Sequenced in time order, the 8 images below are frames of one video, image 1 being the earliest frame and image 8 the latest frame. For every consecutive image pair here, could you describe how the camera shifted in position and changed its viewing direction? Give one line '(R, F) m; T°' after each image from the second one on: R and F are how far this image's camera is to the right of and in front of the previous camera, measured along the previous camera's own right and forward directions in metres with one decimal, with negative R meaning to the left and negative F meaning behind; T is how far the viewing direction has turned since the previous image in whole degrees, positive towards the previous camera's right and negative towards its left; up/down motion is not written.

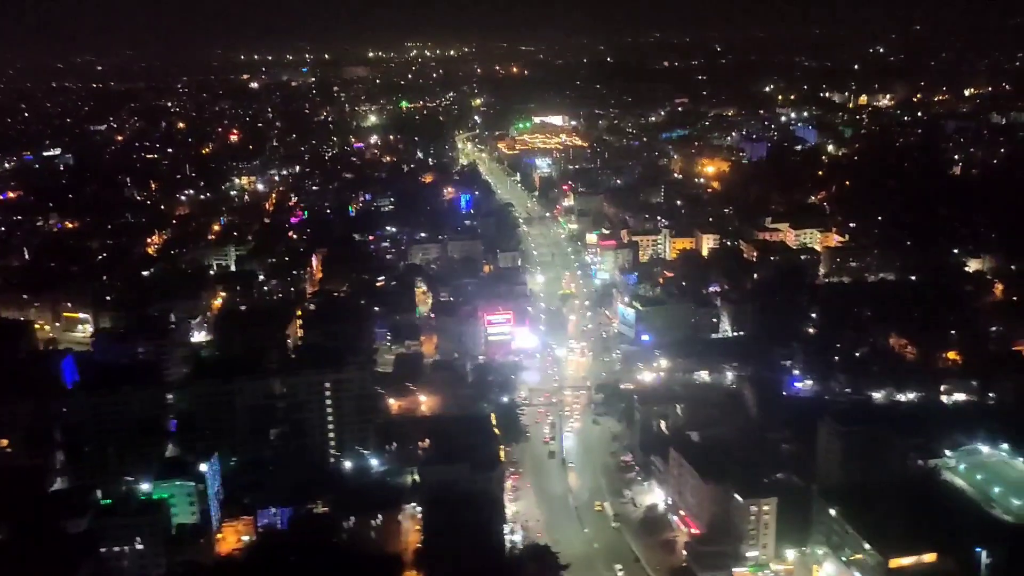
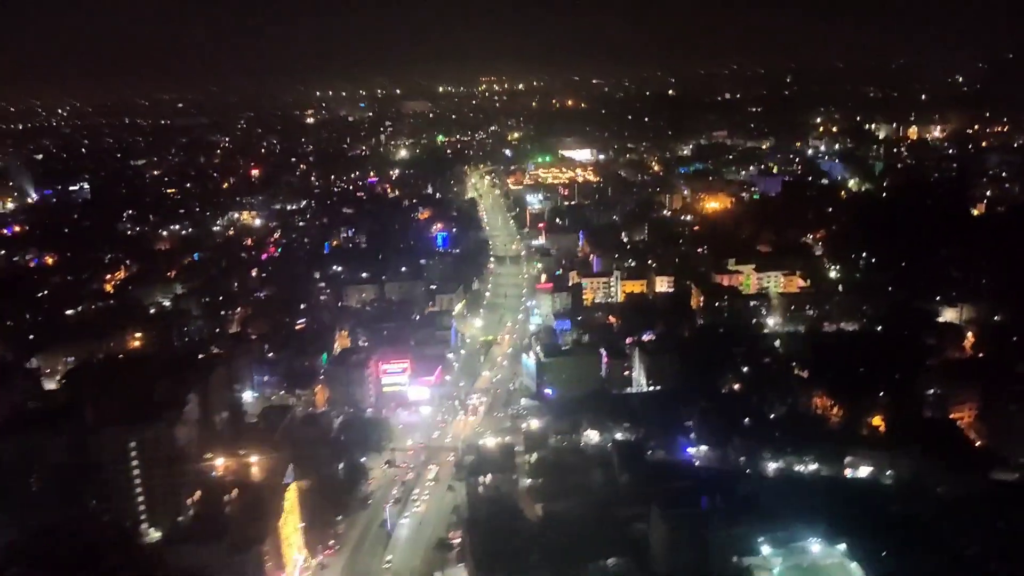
(+0.8, +0.3) m; -5°
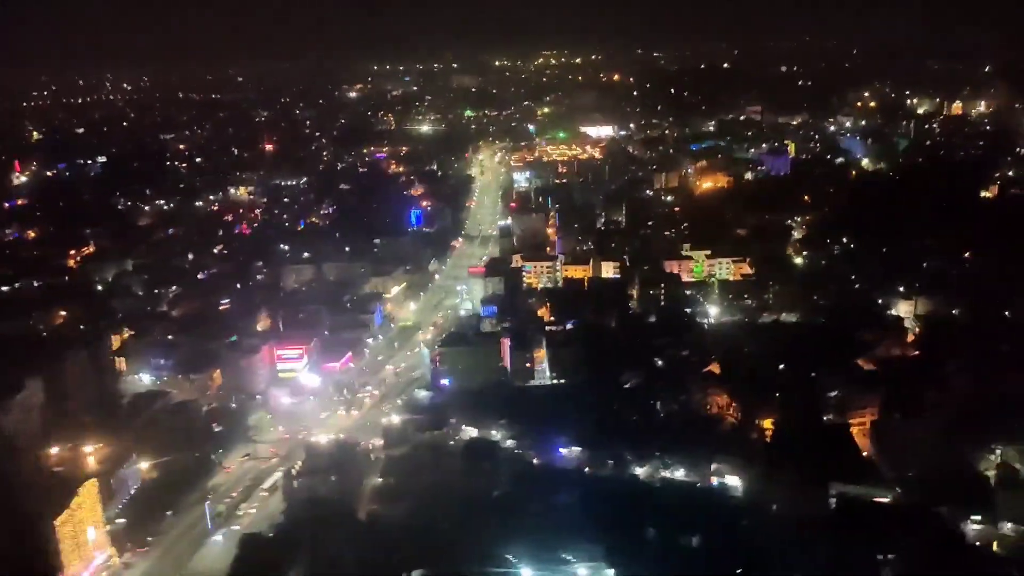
(+0.7, +0.2) m; -4°
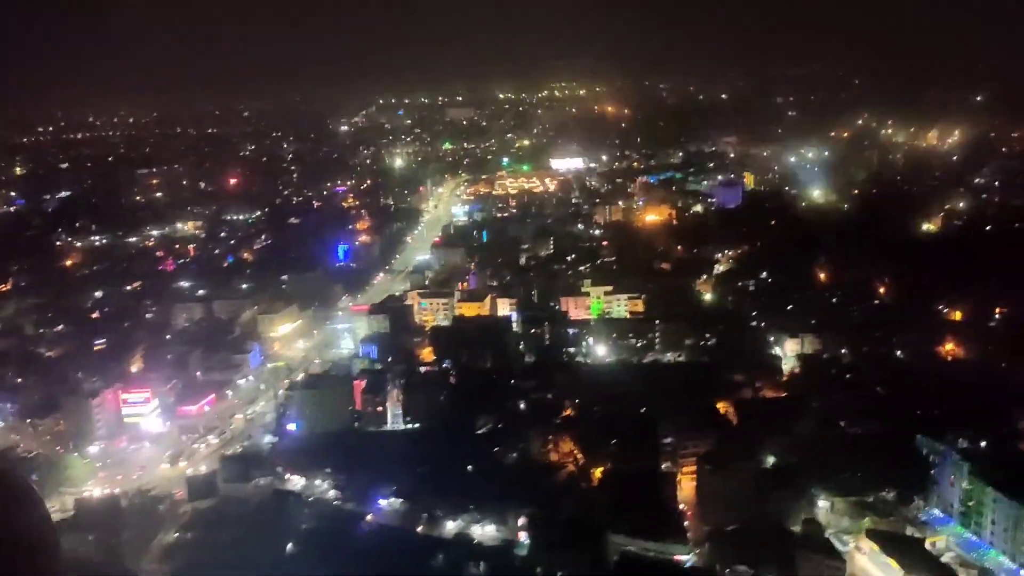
(+0.7, +0.1) m; -1°
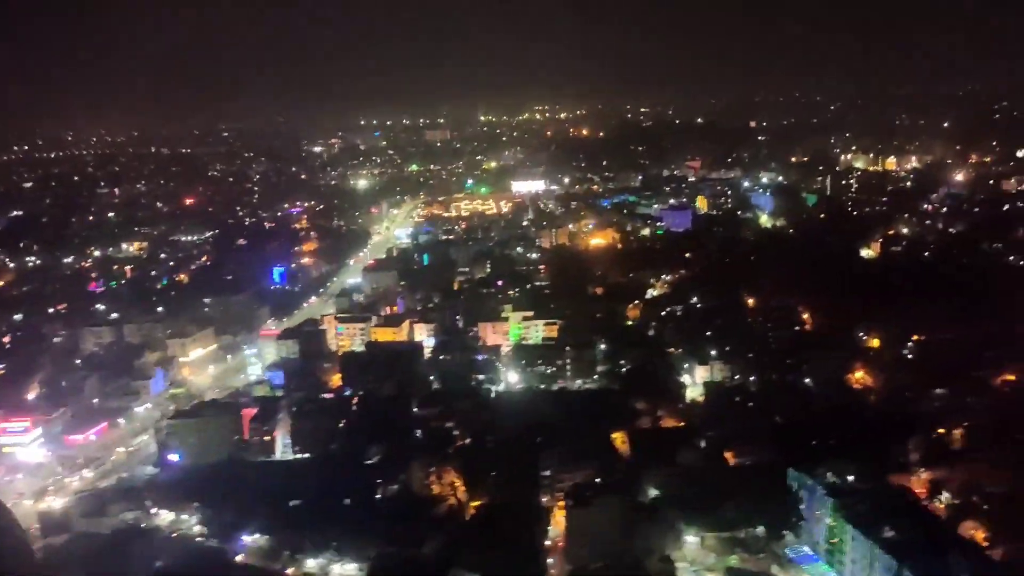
(+0.4, +0.1) m; +1°
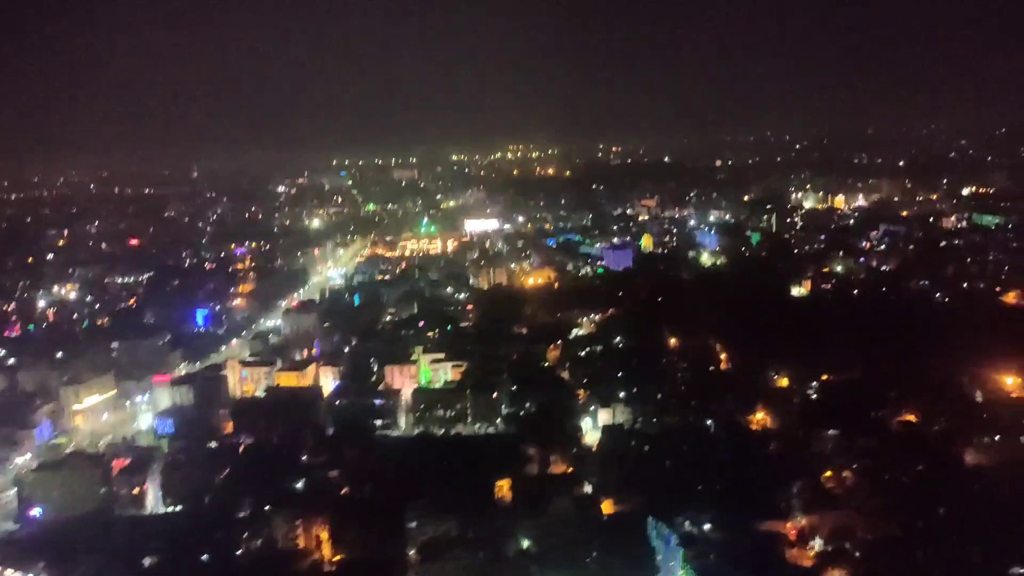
(+0.4, +0.1) m; +2°
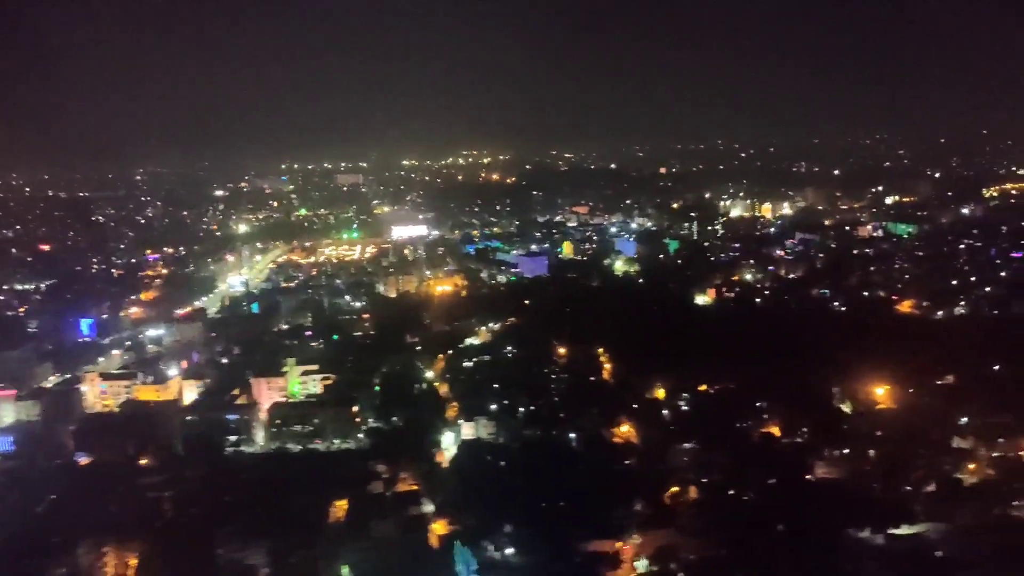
(+0.4, +0.1) m; +3°
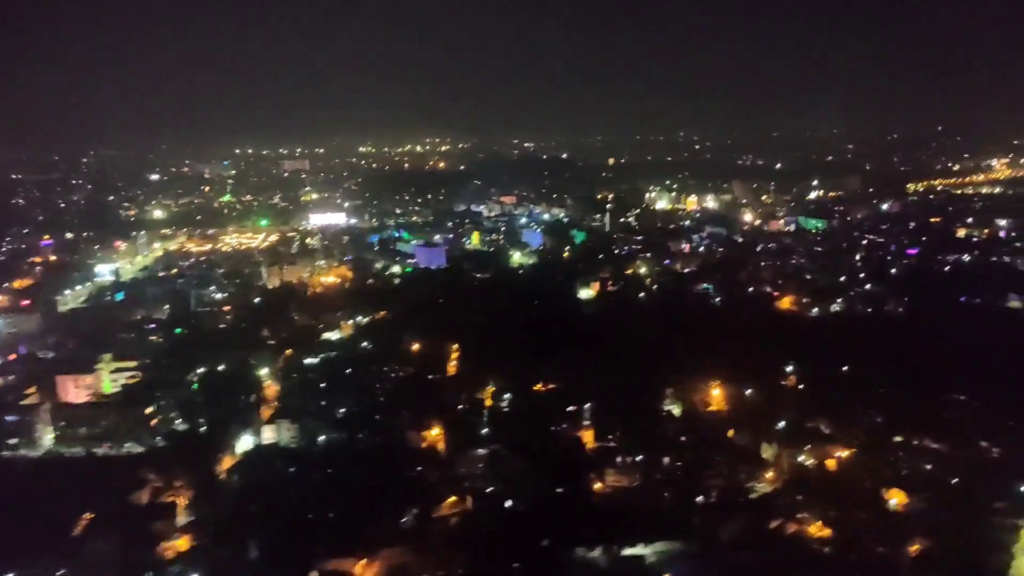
(+0.7, +0.2) m; +3°
